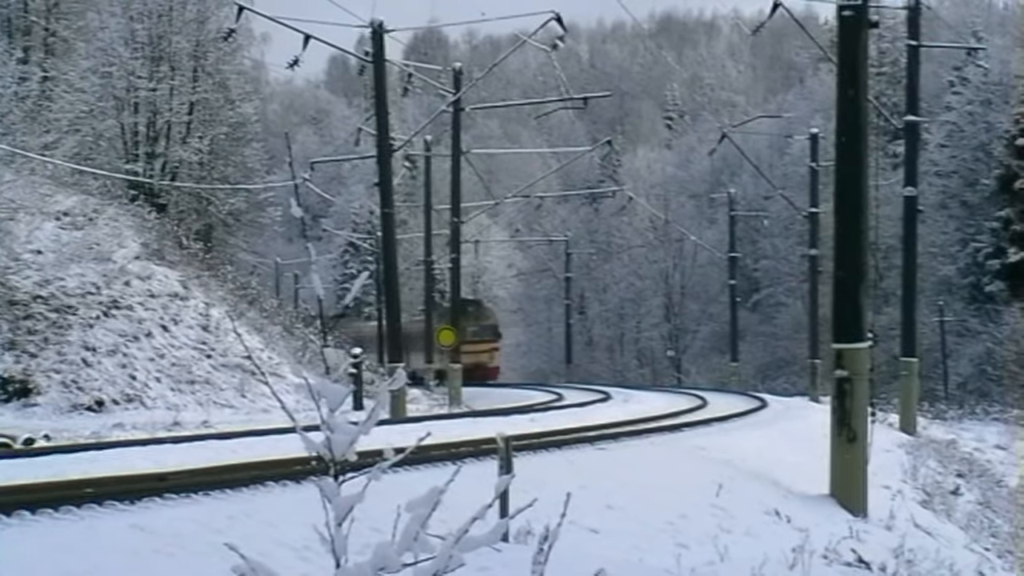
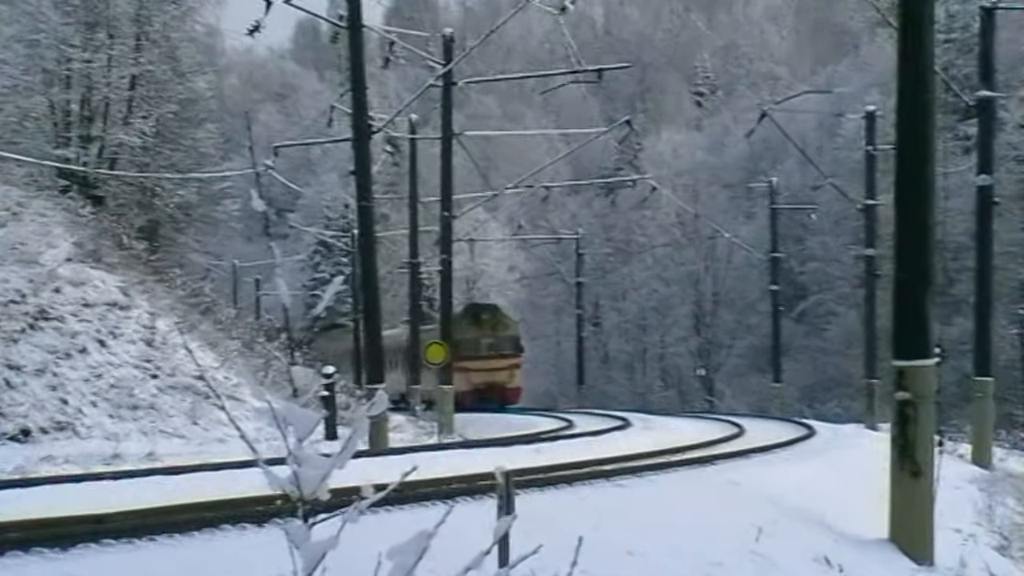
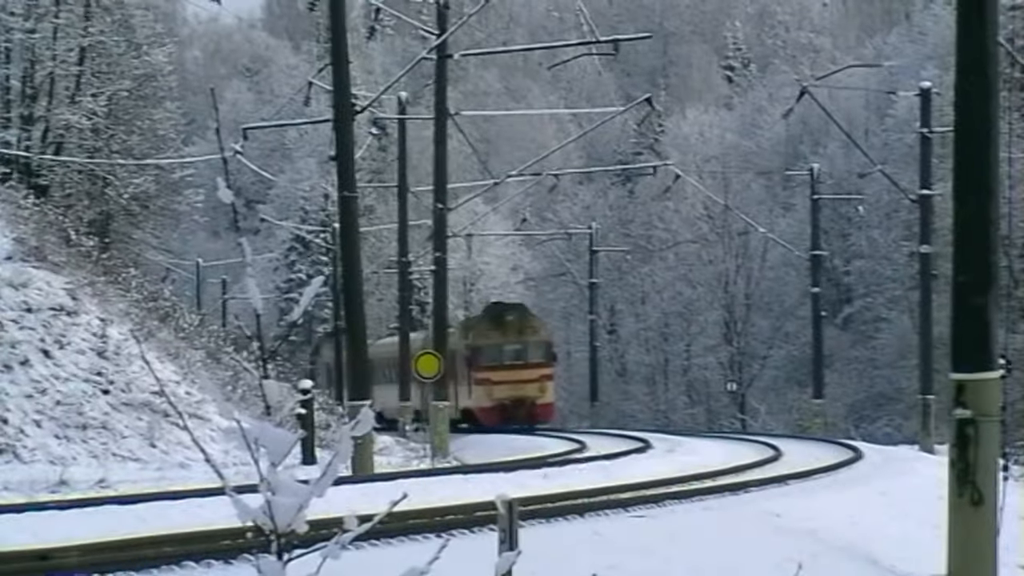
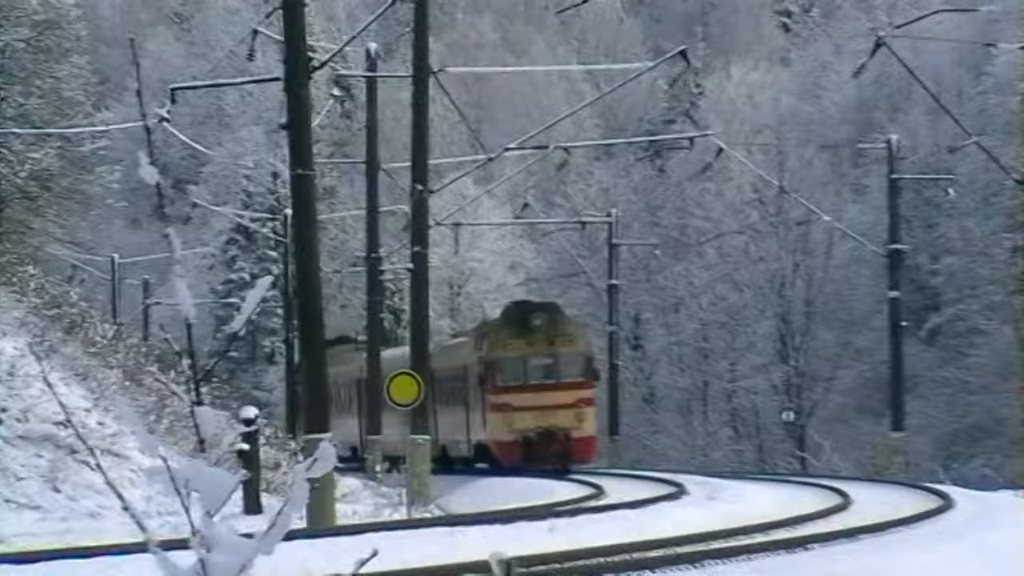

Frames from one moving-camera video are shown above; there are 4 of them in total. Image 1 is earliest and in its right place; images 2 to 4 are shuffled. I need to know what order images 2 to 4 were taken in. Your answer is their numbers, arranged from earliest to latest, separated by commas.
2, 3, 4
